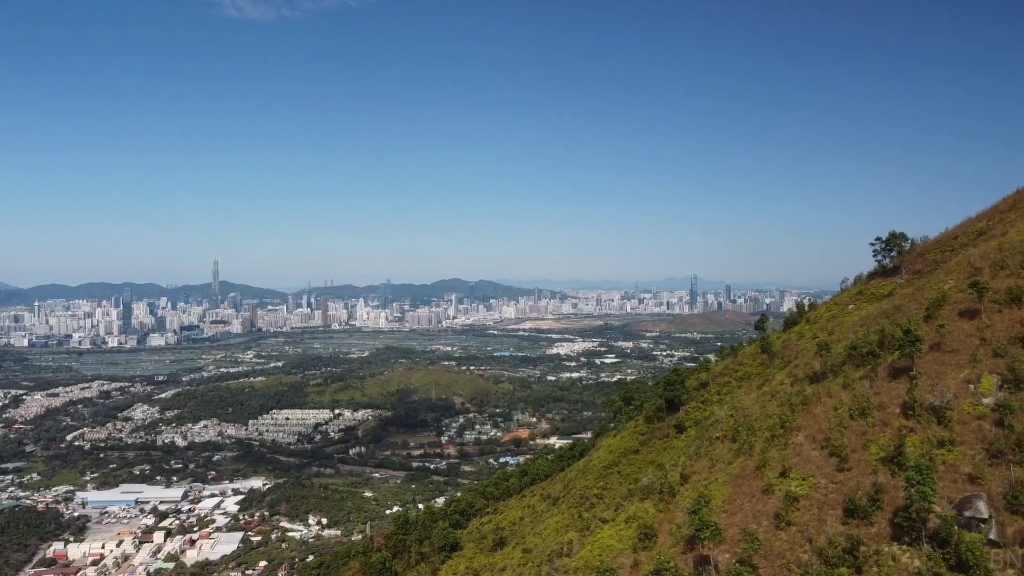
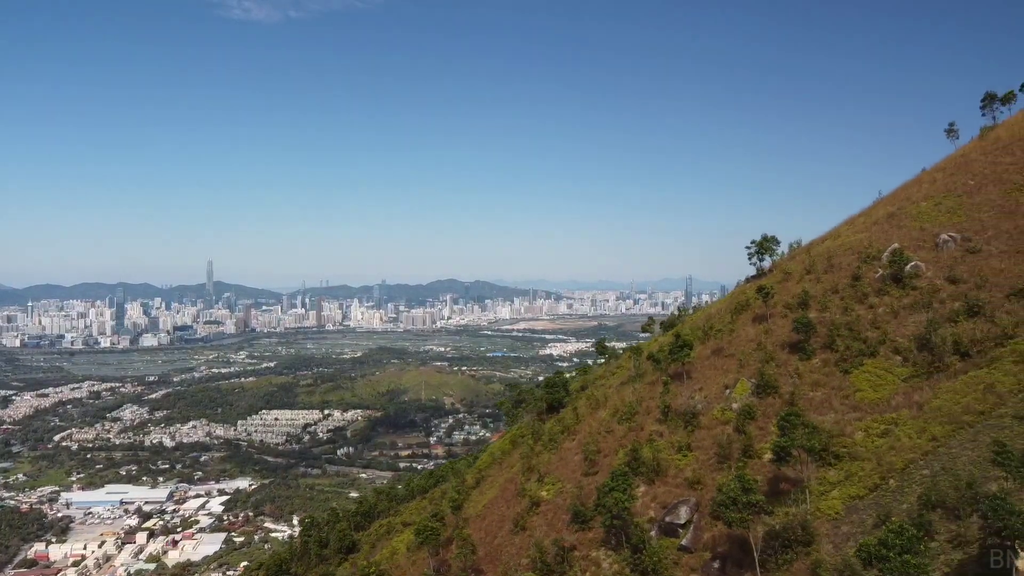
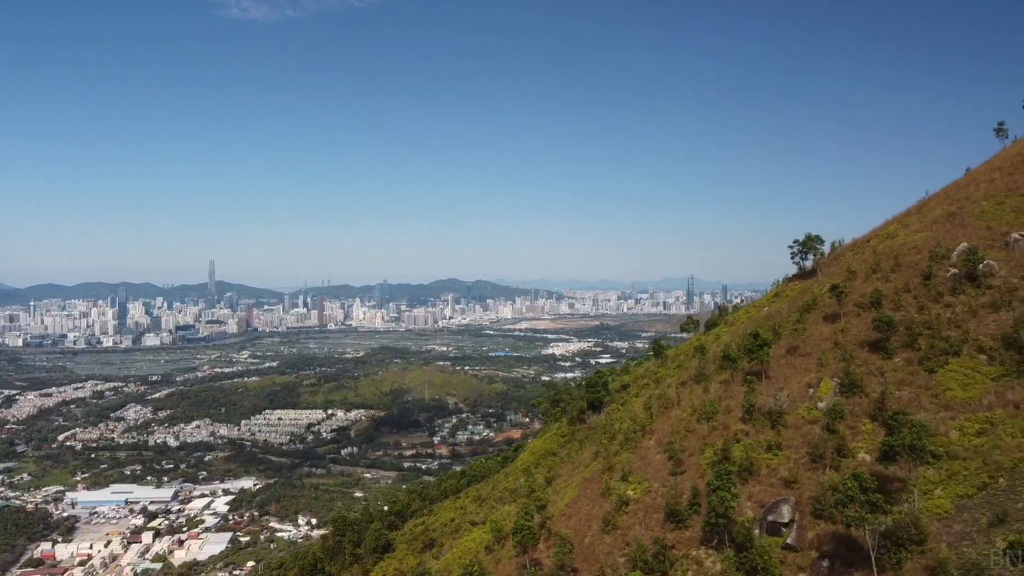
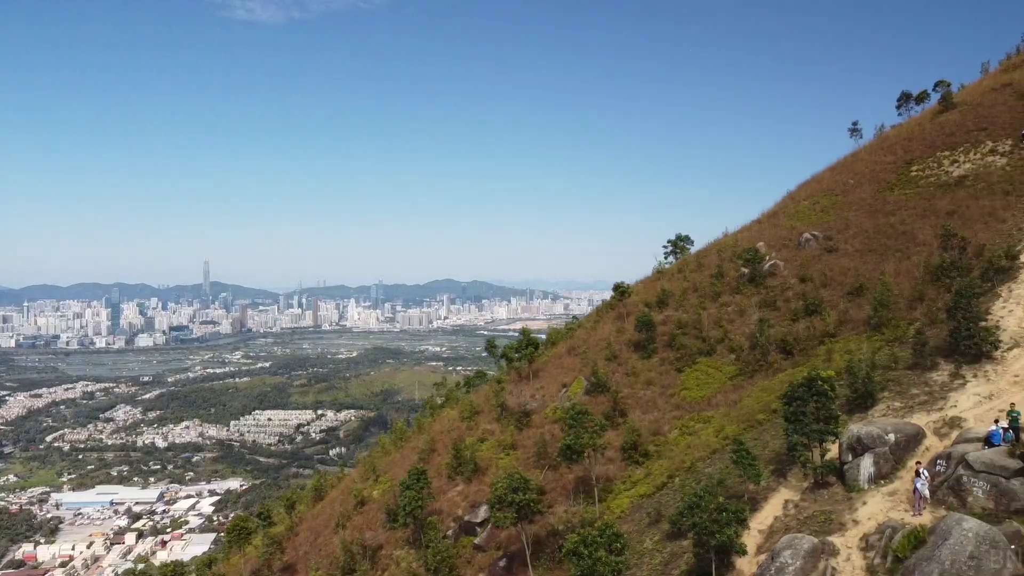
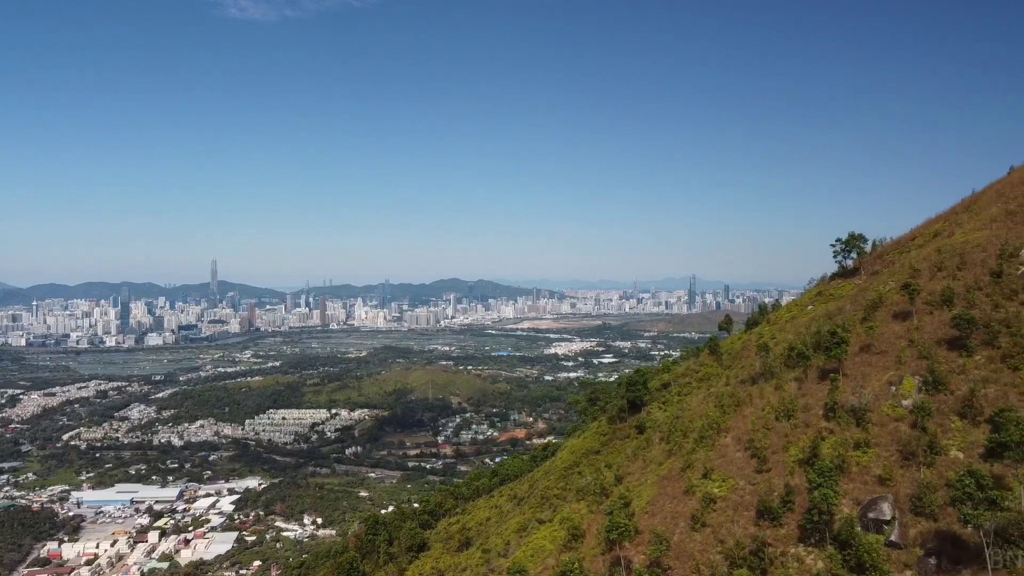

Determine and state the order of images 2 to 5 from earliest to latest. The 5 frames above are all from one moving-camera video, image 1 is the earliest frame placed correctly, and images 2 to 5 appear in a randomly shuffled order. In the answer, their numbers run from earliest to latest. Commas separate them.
5, 3, 2, 4
